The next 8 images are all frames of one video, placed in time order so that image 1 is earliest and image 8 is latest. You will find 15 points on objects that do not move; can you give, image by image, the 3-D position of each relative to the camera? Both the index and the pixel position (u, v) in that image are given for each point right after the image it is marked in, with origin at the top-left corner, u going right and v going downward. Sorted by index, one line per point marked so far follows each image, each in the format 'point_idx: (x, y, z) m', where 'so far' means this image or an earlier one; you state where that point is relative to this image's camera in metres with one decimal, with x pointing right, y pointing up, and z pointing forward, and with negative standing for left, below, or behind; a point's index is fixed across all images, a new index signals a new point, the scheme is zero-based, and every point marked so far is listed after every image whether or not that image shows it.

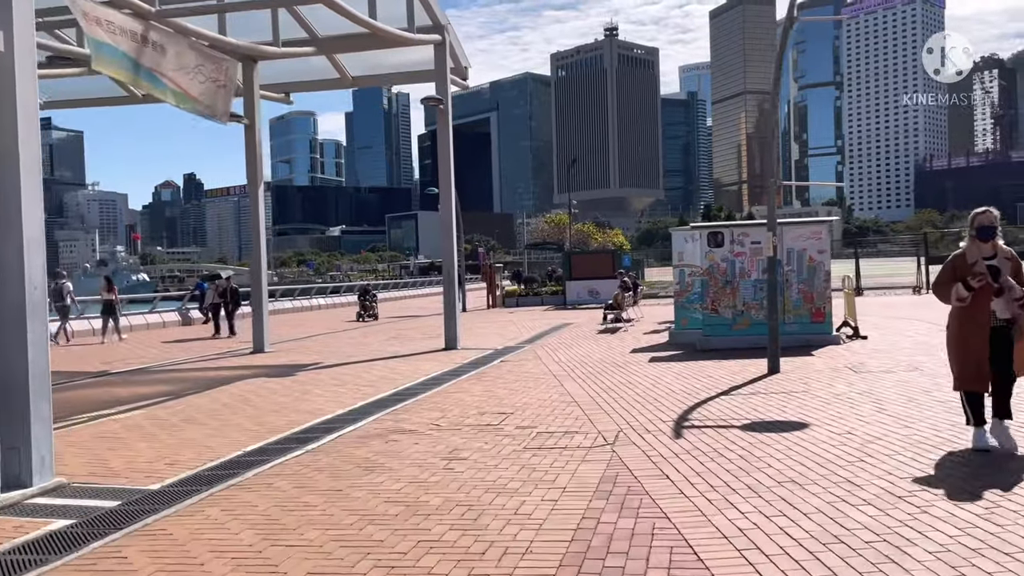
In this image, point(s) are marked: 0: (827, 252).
0: (+5.5, +0.6, +14.8) m
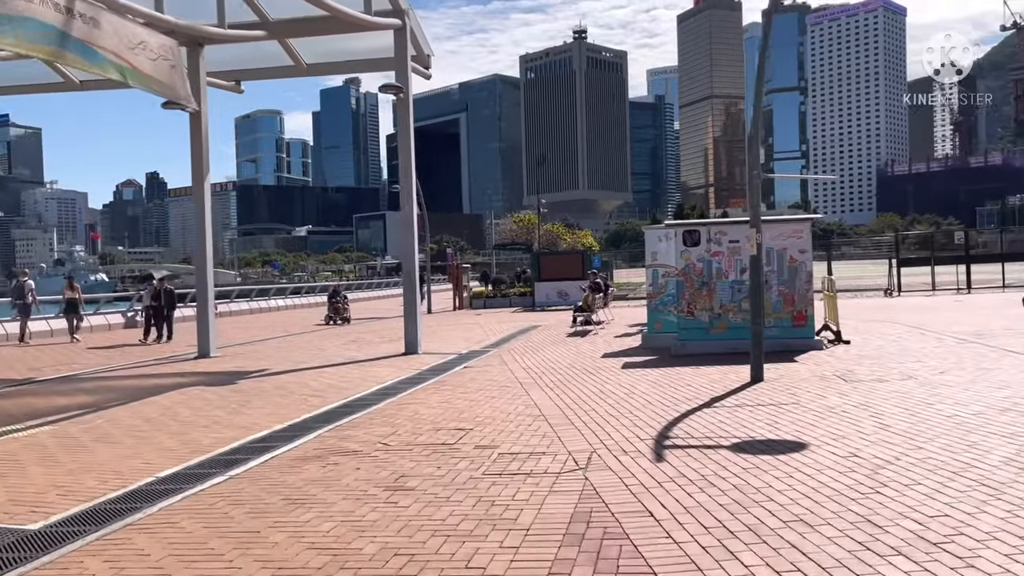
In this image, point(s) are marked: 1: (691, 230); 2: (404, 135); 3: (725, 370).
0: (+4.9, +0.6, +13.9) m
1: (+3.1, +1.0, +14.5) m
2: (-2.2, +3.1, +17.3) m
3: (+3.0, -1.2, +11.7) m
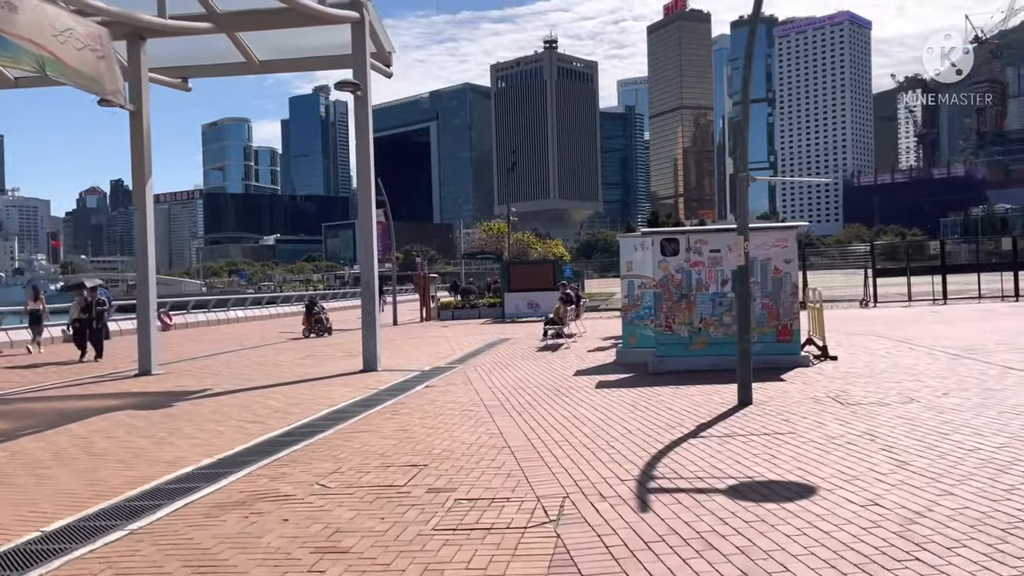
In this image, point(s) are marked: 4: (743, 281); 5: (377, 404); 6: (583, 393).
0: (+4.4, +0.4, +13.0) m
1: (+2.5, +0.8, +13.5) m
2: (-2.9, +2.9, +16.1) m
3: (+2.5, -1.3, +10.8) m
4: (+2.7, 0.0, +9.7) m
5: (-1.9, -1.6, +11.5) m
6: (+1.0, -1.5, +11.5) m
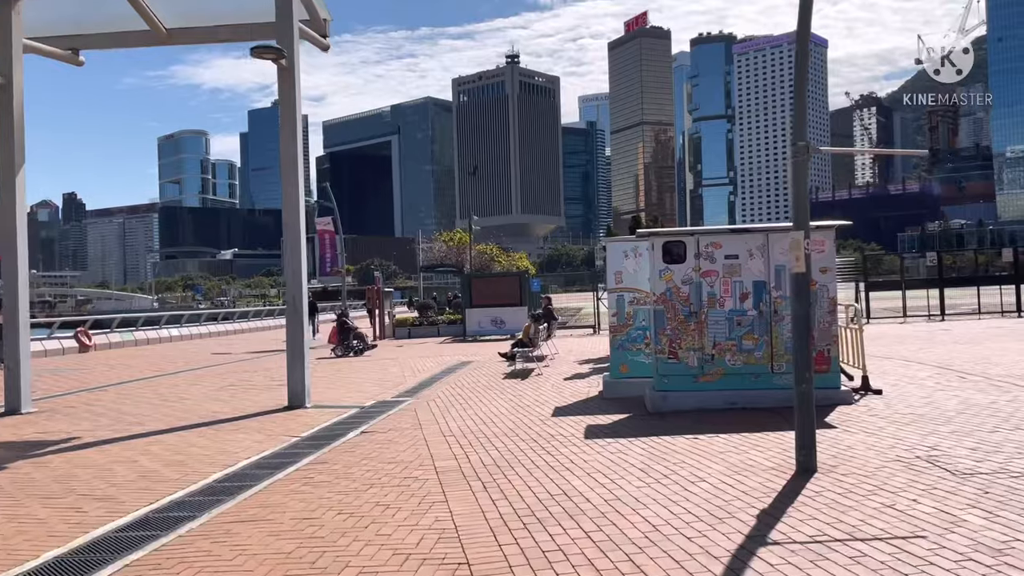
0: (+3.9, +0.2, +10.3) m
1: (+2.0, +0.6, +10.6) m
2: (-3.5, +2.7, +13.1) m
3: (+2.2, -1.5, +7.9) m
4: (+2.4, -0.1, +6.8) m
5: (-2.2, -1.8, +8.4) m
6: (+0.6, -1.6, +8.5) m
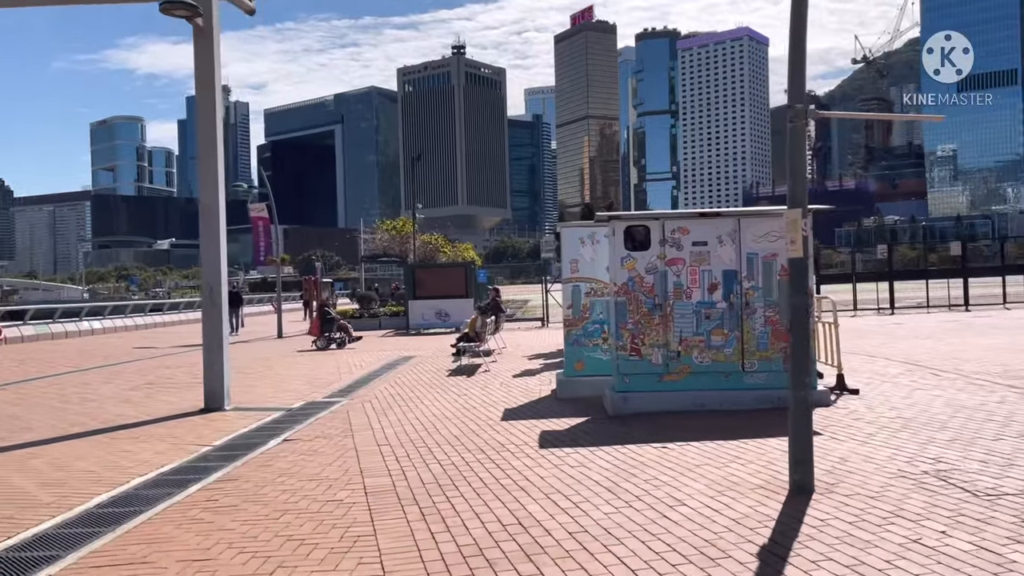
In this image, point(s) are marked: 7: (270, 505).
0: (+3.3, +0.3, +9.3) m
1: (+1.4, +0.7, +9.6) m
2: (-4.3, +2.8, +11.6) m
3: (+1.7, -1.4, +6.8) m
4: (+2.0, 0.0, +5.8) m
5: (-2.7, -1.7, +7.1) m
6: (+0.1, -1.5, +7.4) m
7: (-1.8, -1.6, +6.3) m
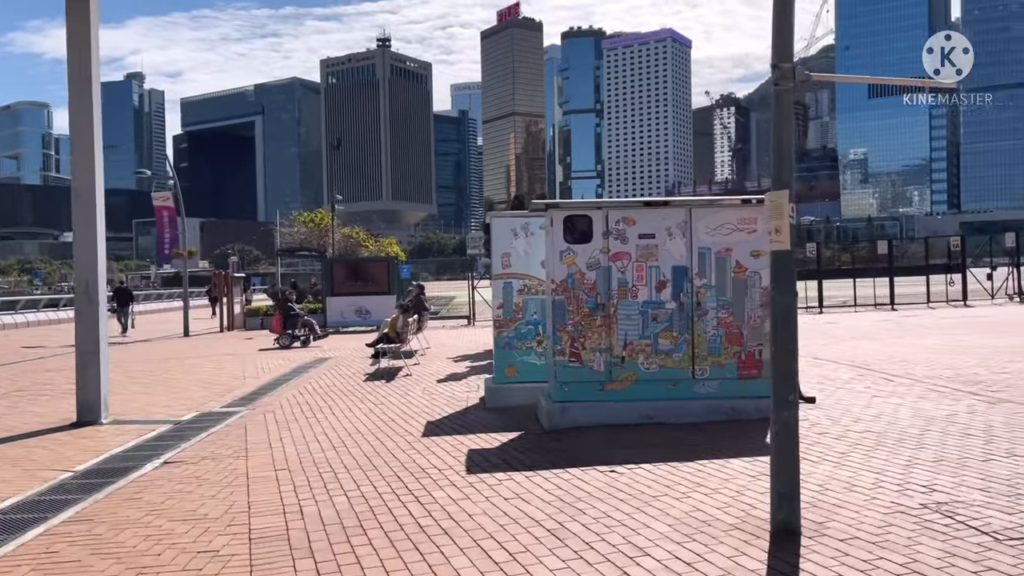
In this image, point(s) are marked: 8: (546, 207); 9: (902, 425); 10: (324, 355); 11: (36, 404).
0: (+2.6, +0.3, +8.4) m
1: (+0.6, +0.7, +8.5) m
2: (-5.2, +2.9, +10.0) m
3: (+1.2, -1.4, +5.8) m
4: (+1.6, 0.0, +4.8) m
5: (-3.3, -1.6, +5.7) m
6: (-0.5, -1.5, +6.2) m
7: (-2.3, -1.6, +4.9) m
8: (+0.4, +0.8, +8.5) m
9: (+3.6, -1.2, +7.8) m
10: (-4.1, -1.4, +18.1) m
11: (-6.6, -1.6, +11.6) m
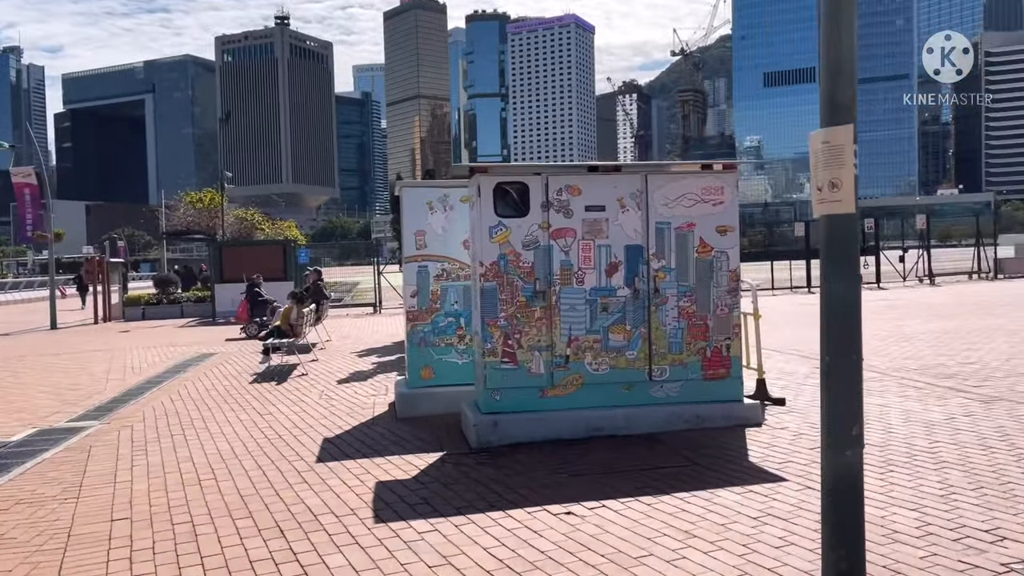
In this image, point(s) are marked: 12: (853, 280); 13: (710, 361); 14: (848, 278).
0: (+1.9, +0.5, +7.0) m
1: (0.0, +0.9, +6.9) m
2: (-6.0, +3.0, +7.7) m
3: (+0.8, -1.3, +4.3) m
4: (+1.3, +0.1, +3.3) m
5: (-3.6, -1.6, +3.7) m
6: (-0.9, -1.4, +4.5) m
7: (-2.5, -1.5, +3.0) m
8: (-0.3, +1.0, +6.8) m
9: (+3.0, -1.1, +6.5) m
10: (-5.8, -1.2, +15.9) m
11: (-7.6, -1.5, +9.1) m
12: (+1.3, 0.0, +3.3) m
13: (+1.7, -0.6, +7.0) m
14: (+1.3, 0.0, +3.3) m
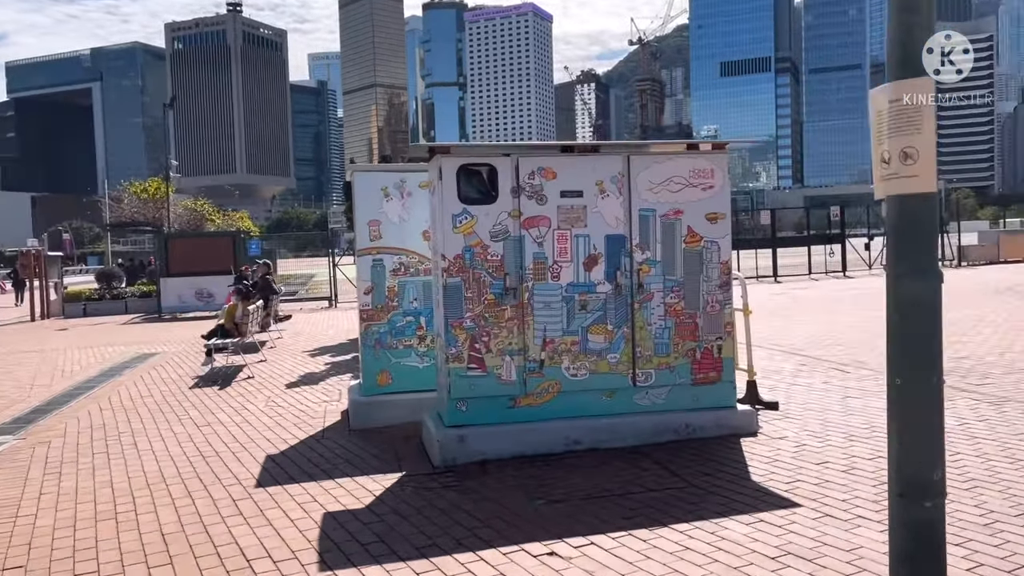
0: (+1.6, +0.5, +6.3) m
1: (-0.3, +0.9, +6.0) m
2: (-6.3, +3.0, +6.6) m
3: (+0.7, -1.3, +3.5) m
4: (+1.2, +0.1, +2.5) m
5: (-3.7, -1.6, +2.7) m
6: (-1.0, -1.4, +3.7) m
7: (-2.6, -1.6, +2.1) m
8: (-0.5, +1.0, +6.0) m
9: (+2.8, -1.1, +5.9) m
10: (-6.5, -1.1, +14.8) m
11: (-7.9, -1.5, +8.0) m
12: (+1.3, 0.0, +2.5) m
13: (+1.5, -0.6, +6.3) m
14: (+1.2, 0.0, +2.5) m
